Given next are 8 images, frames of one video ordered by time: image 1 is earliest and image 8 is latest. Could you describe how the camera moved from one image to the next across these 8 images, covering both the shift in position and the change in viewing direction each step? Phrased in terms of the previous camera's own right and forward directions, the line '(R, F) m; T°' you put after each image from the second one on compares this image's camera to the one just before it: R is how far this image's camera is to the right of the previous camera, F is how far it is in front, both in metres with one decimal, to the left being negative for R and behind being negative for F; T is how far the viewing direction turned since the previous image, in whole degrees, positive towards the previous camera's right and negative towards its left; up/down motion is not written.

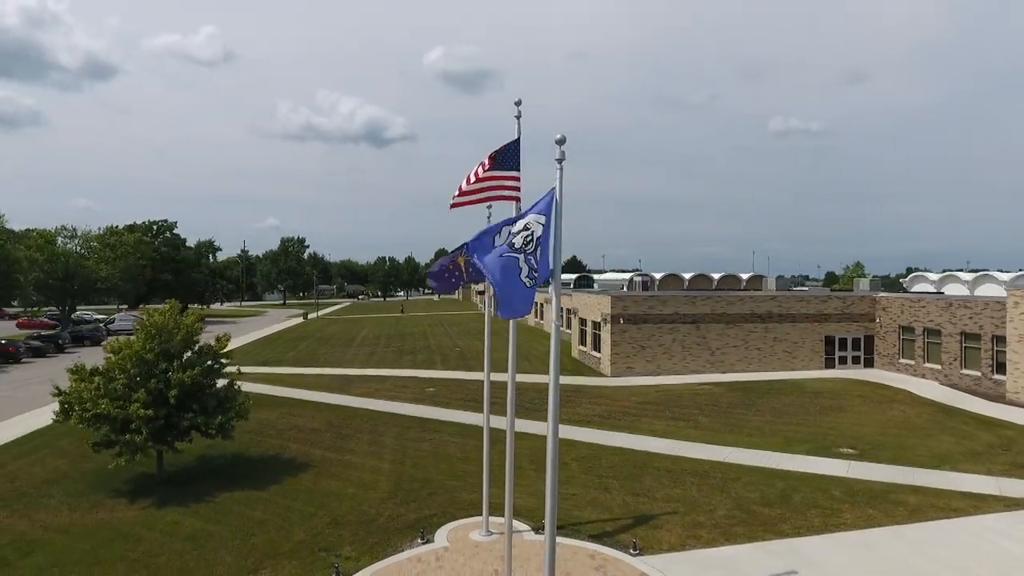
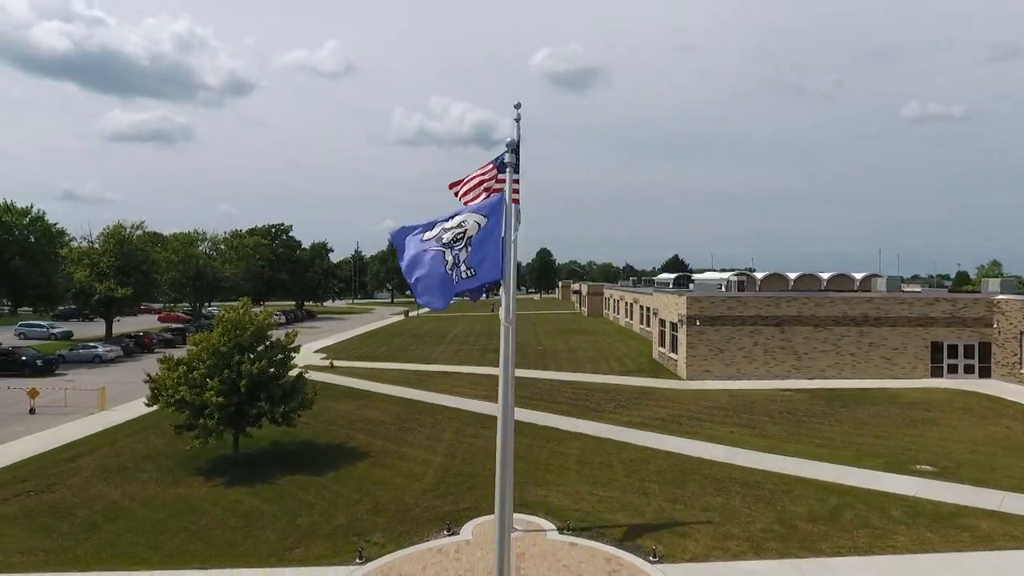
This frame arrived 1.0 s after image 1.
(+1.6, 0.0) m; -10°
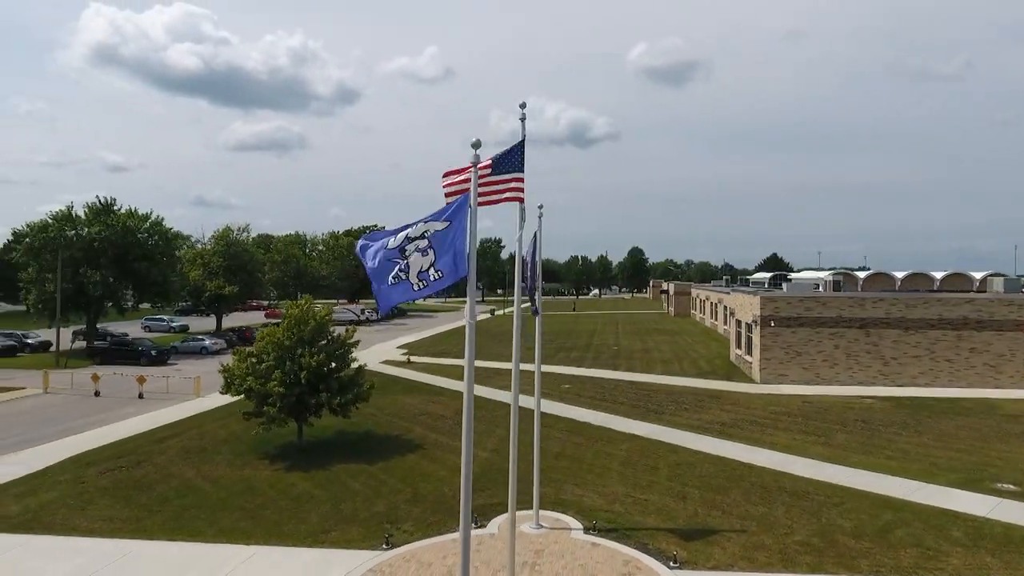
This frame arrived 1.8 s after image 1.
(+1.4, 0.0) m; -9°
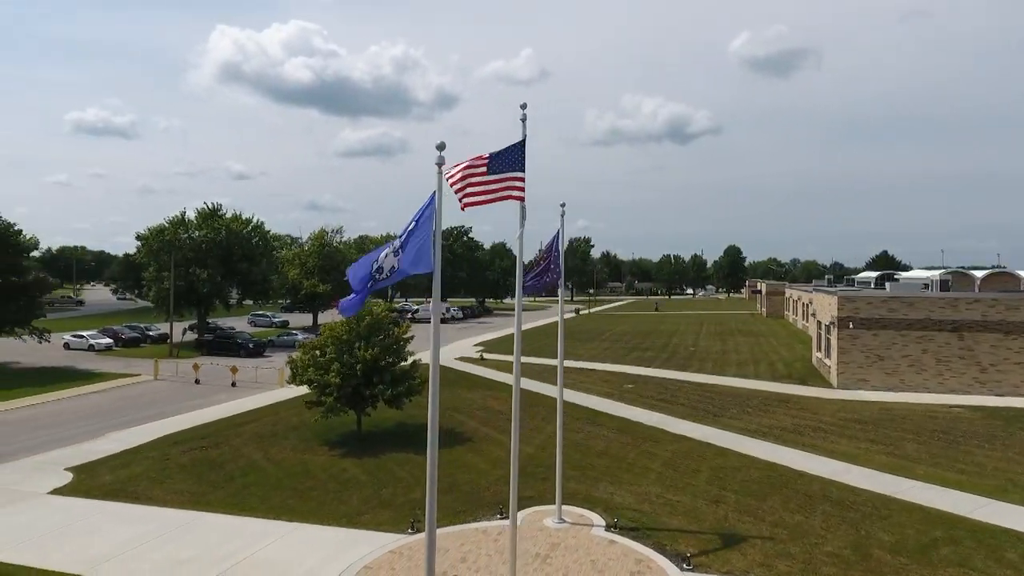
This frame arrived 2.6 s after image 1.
(+1.5, -0.1) m; -9°
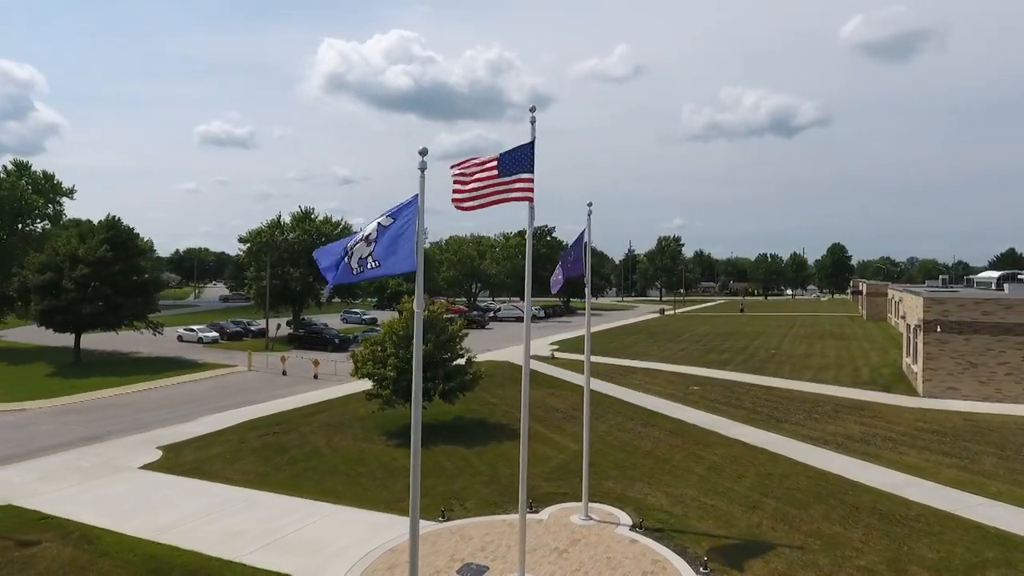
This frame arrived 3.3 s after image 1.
(+1.4, -0.2) m; -9°
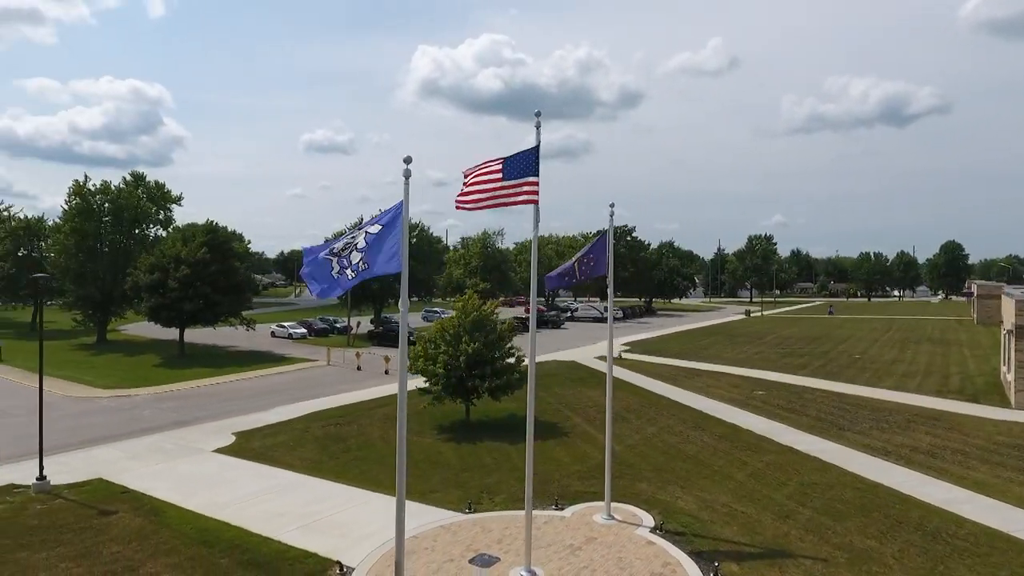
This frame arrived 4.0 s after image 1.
(+1.4, -0.2) m; -8°
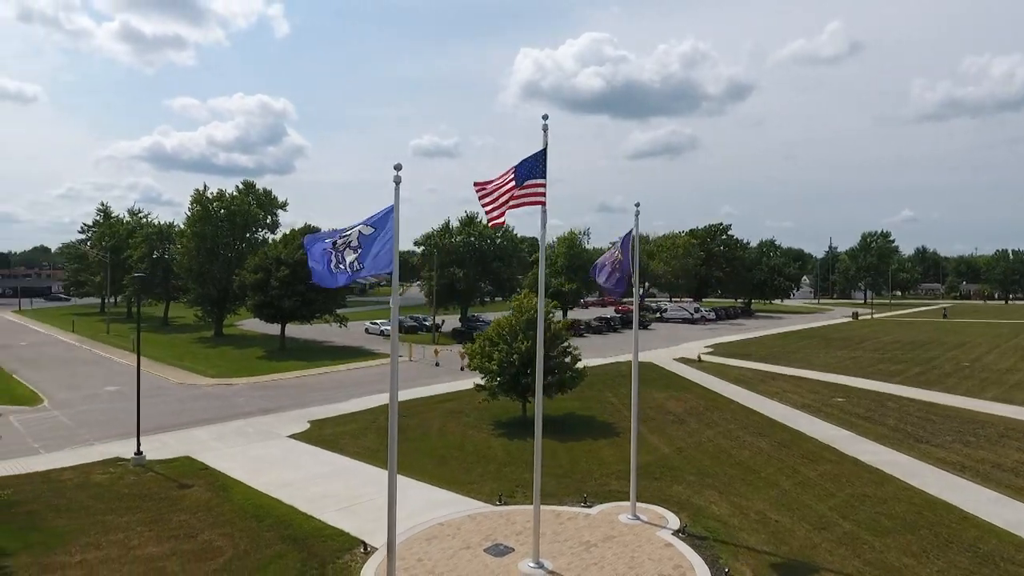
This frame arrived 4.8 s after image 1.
(+1.6, -0.2) m; -9°
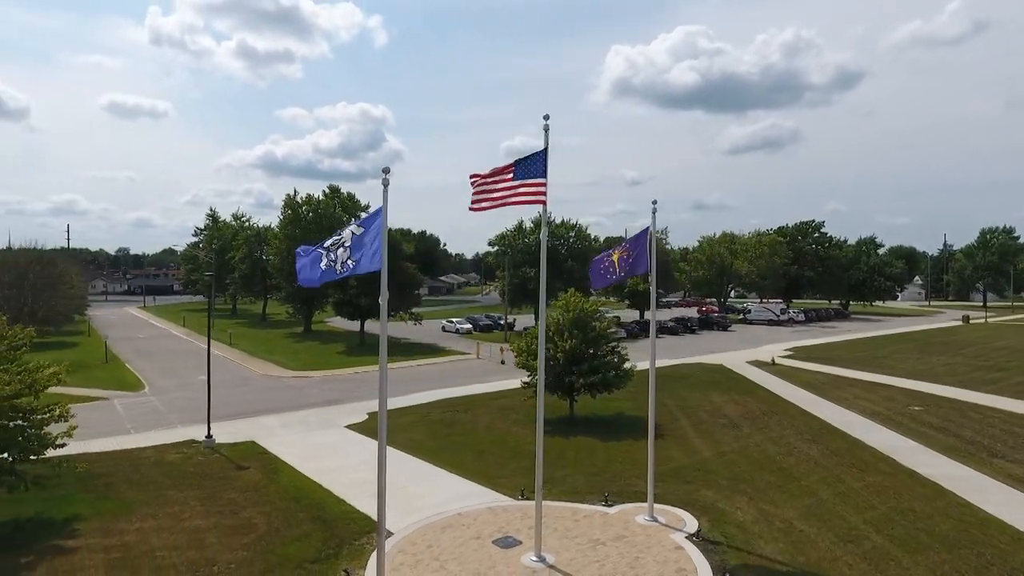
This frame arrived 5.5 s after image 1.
(+1.5, -0.1) m; -8°
